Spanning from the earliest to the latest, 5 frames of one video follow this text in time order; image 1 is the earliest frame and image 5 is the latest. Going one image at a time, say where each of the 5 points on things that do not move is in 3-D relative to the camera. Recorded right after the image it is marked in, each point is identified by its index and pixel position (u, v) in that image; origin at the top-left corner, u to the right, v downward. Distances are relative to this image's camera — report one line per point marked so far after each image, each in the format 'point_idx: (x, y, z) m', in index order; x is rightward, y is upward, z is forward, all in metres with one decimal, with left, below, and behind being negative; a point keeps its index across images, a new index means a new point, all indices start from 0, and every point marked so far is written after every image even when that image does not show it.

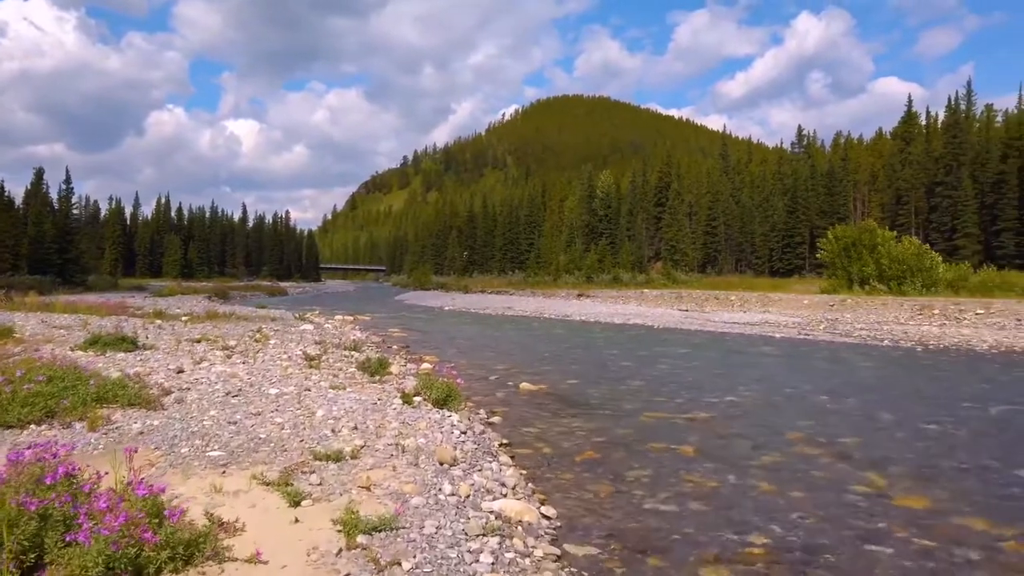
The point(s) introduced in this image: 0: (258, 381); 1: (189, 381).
0: (-4.9, -1.8, +13.0) m
1: (-6.2, -1.8, +12.8) m
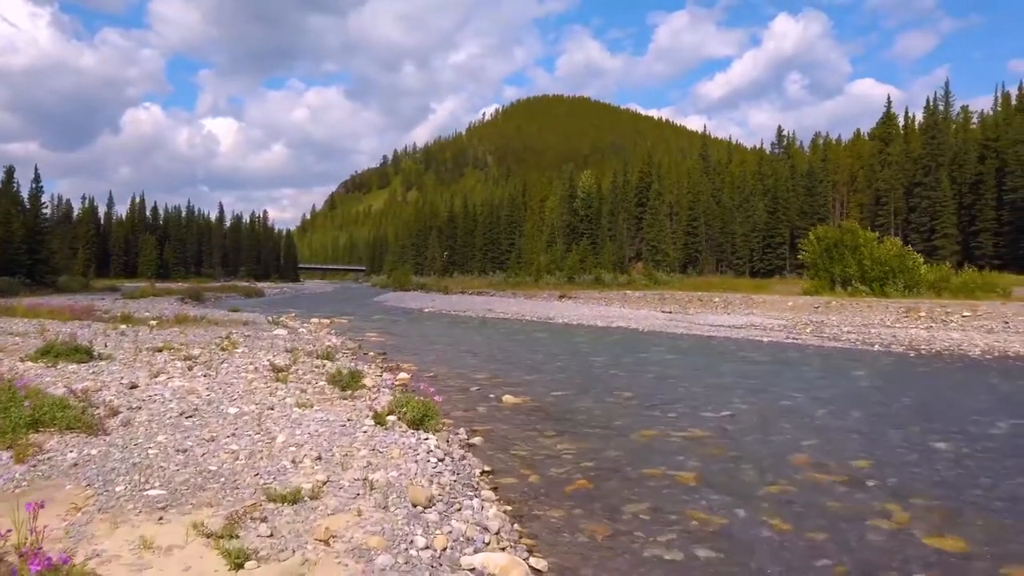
0: (-5.2, -2.0, +11.9) m
1: (-6.5, -1.9, +11.7) m
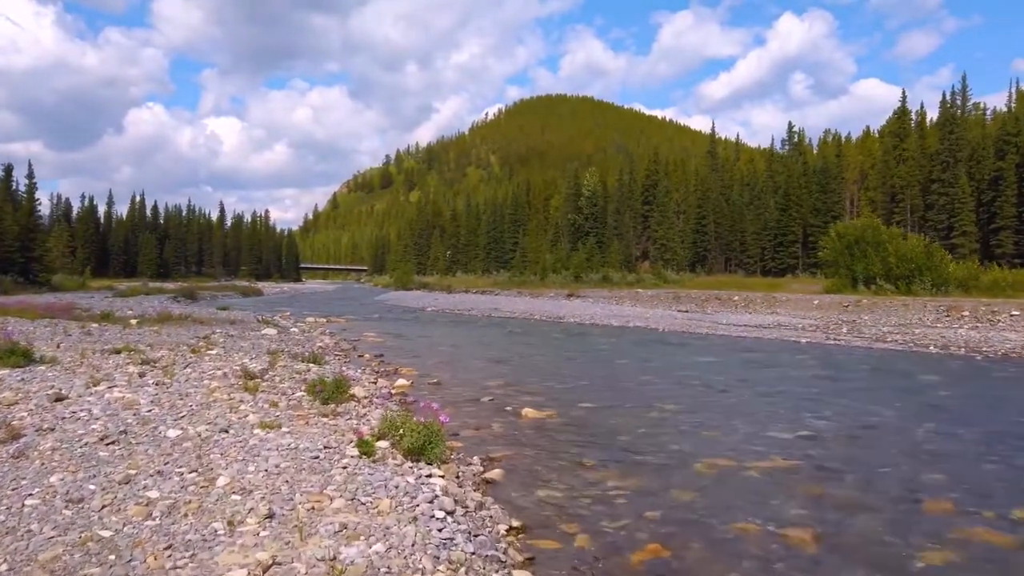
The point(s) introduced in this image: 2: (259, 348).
0: (-4.8, -1.8, +9.3) m
1: (-6.2, -1.7, +9.1) m
2: (-7.2, -1.7, +19.1) m
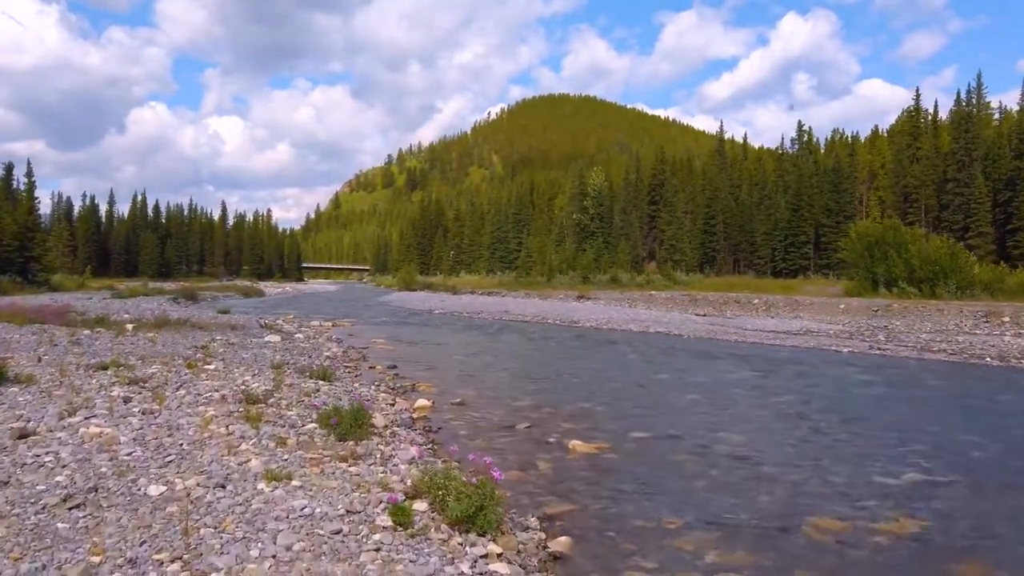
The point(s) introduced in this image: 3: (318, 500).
0: (-4.1, -1.9, +7.6) m
1: (-5.5, -1.9, +7.4) m
2: (-6.4, -1.9, +17.4) m
3: (-1.9, -2.0, +6.4) m
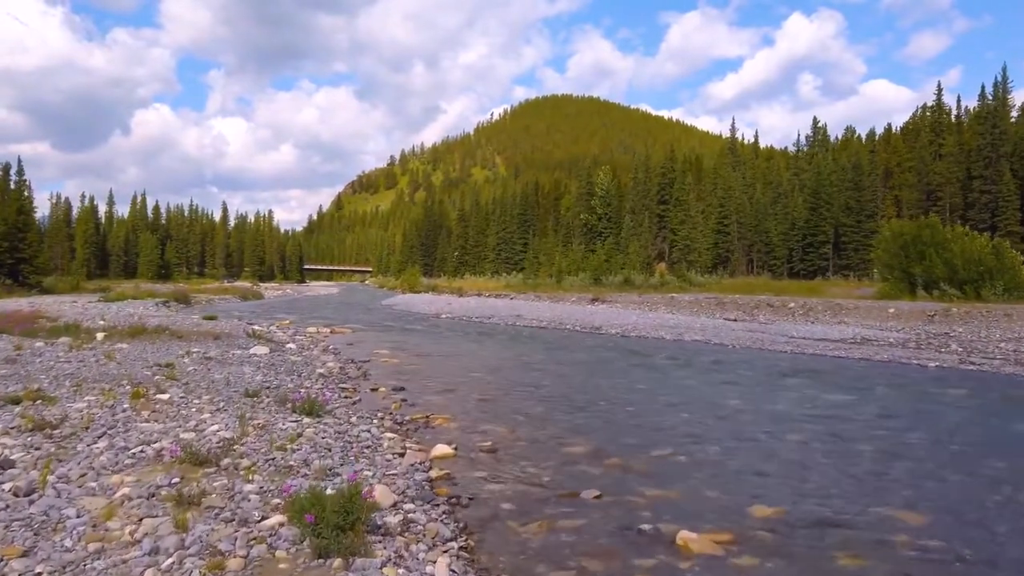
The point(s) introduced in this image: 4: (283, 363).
0: (-3.4, -2.0, +4.0) m
1: (-4.7, -2.0, +3.8) m
2: (-5.7, -2.0, +13.8) m
3: (-1.1, -2.1, +2.8) m
4: (-6.4, -2.1, +18.7) m
